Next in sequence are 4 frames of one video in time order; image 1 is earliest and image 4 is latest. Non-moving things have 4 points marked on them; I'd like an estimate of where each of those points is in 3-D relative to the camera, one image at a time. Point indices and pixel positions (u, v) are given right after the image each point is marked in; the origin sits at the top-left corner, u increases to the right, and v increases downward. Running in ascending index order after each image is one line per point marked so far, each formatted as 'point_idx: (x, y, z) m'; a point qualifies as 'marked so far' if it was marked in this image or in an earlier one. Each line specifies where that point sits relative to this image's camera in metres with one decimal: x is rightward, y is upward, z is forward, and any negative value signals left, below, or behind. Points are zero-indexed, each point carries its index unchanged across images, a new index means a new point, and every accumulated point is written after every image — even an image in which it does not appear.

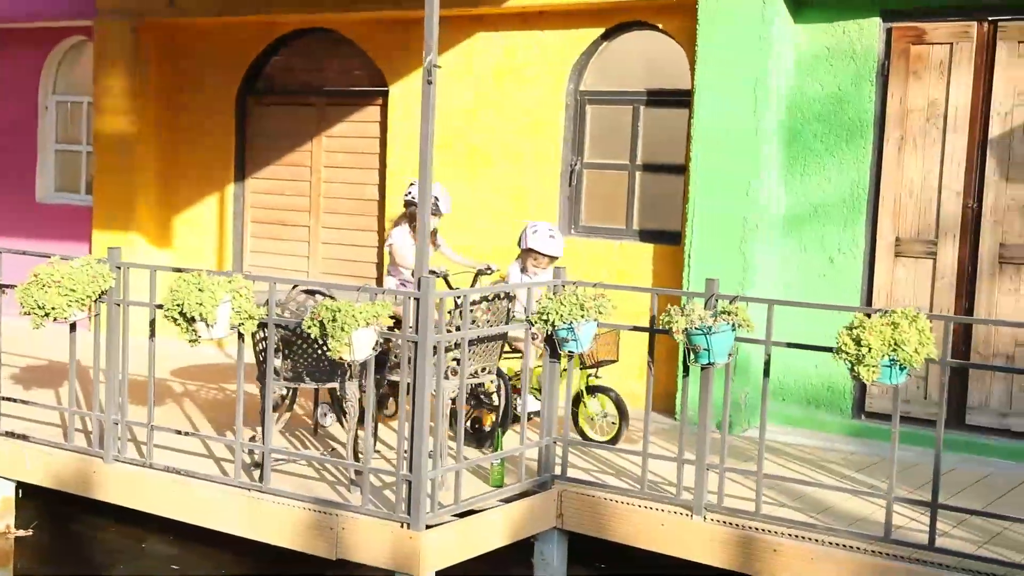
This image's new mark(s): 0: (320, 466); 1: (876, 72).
0: (-0.8, -0.8, +5.5) m
1: (+1.9, +1.1, +6.6) m
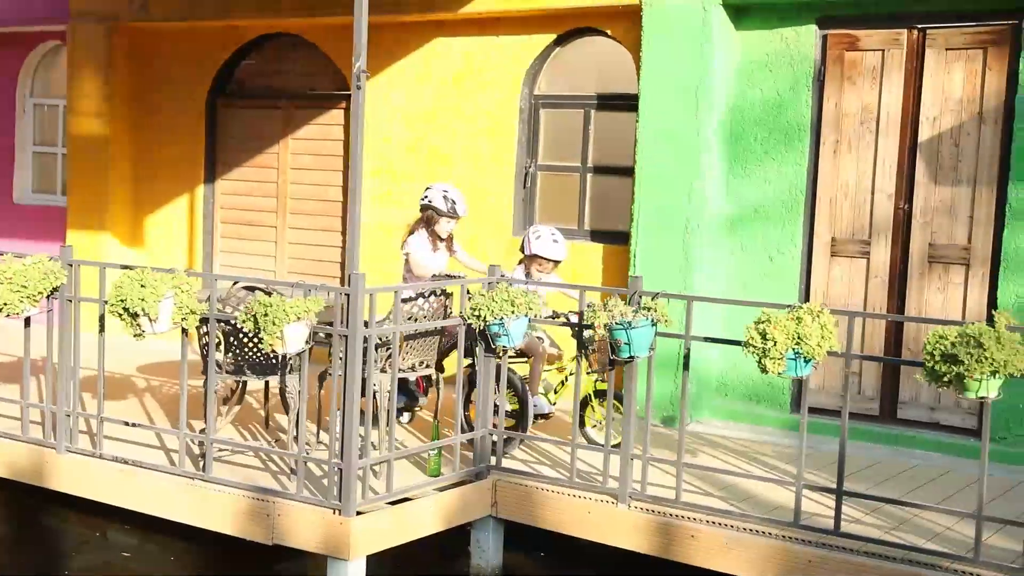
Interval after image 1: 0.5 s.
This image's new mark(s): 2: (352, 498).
0: (-1.1, -0.8, +5.8) m
1: (+1.6, +1.2, +6.8) m
2: (-0.6, -0.8, +4.8) m
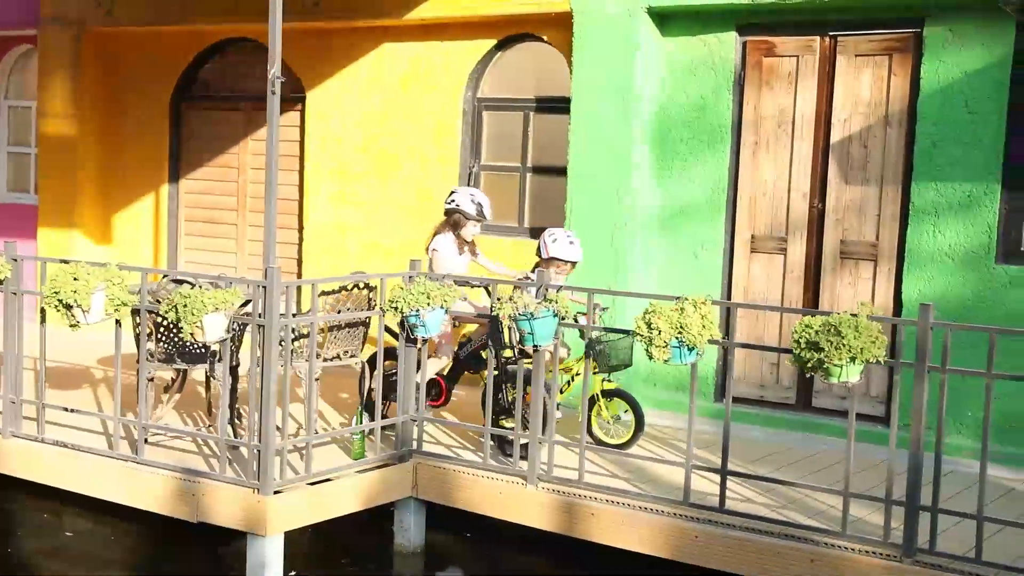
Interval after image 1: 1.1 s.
0: (-1.5, -0.7, +6.1) m
1: (+1.3, +1.2, +7.2) m
2: (-1.0, -0.8, +5.1) m
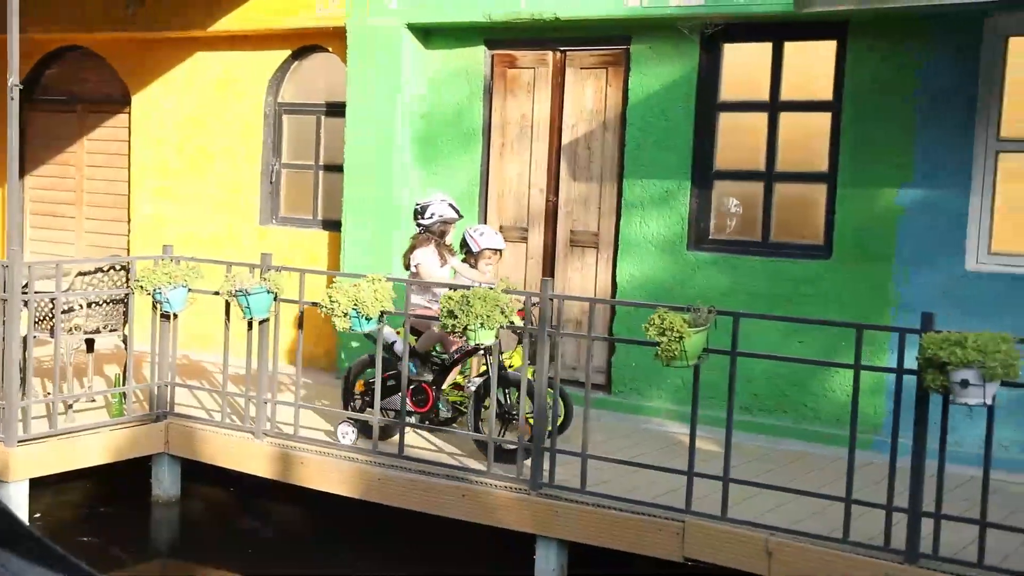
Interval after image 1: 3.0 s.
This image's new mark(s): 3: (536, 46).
0: (-2.9, -0.7, +6.9) m
1: (-0.2, +1.3, +8.1) m
2: (-2.4, -0.7, +6.0) m
3: (+0.2, +1.5, +7.8) m
